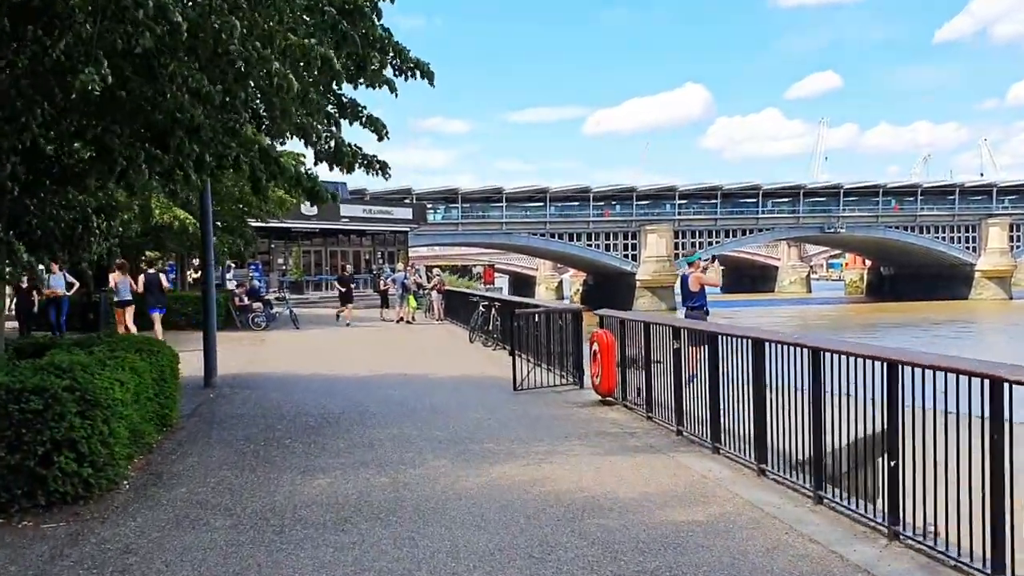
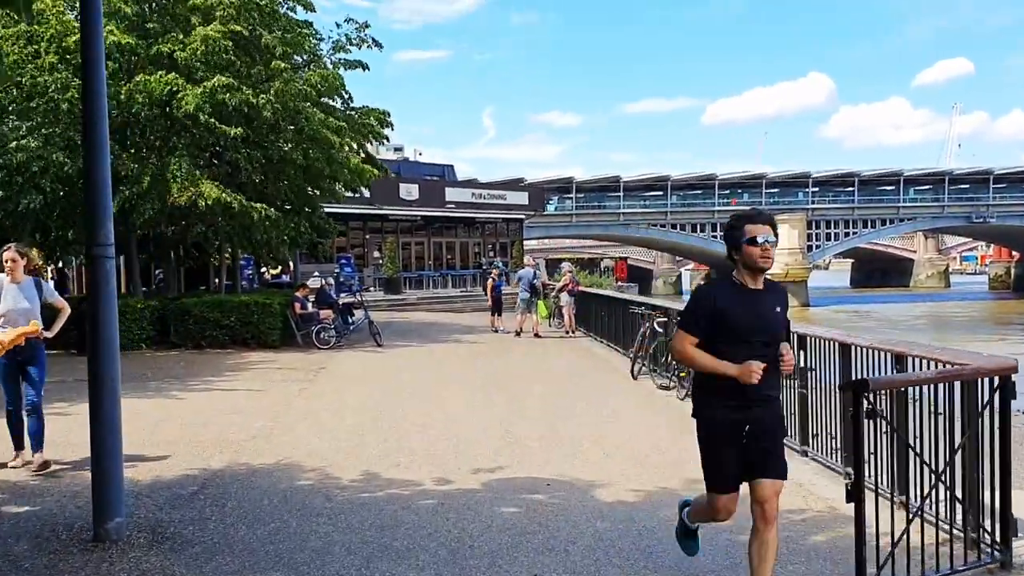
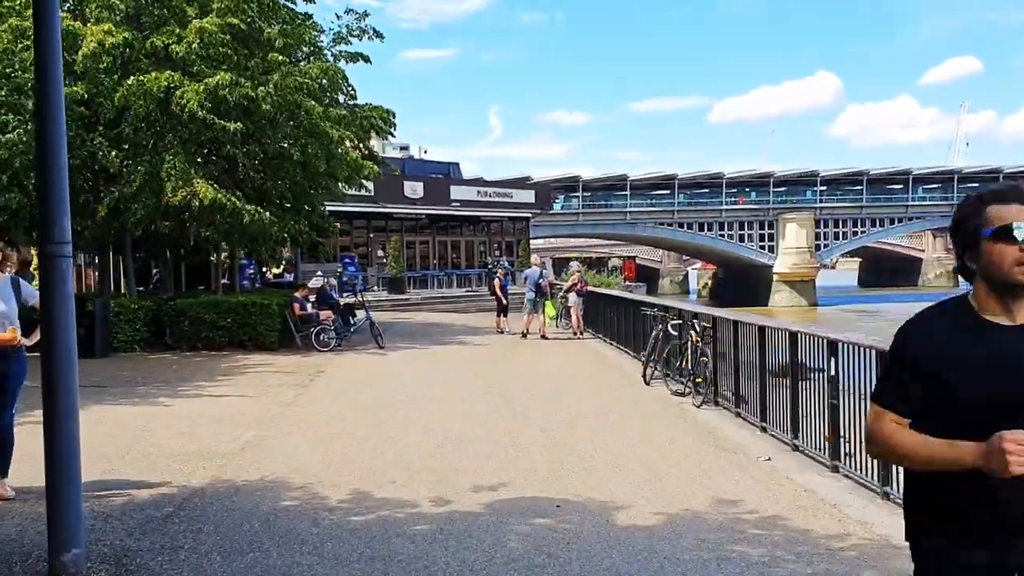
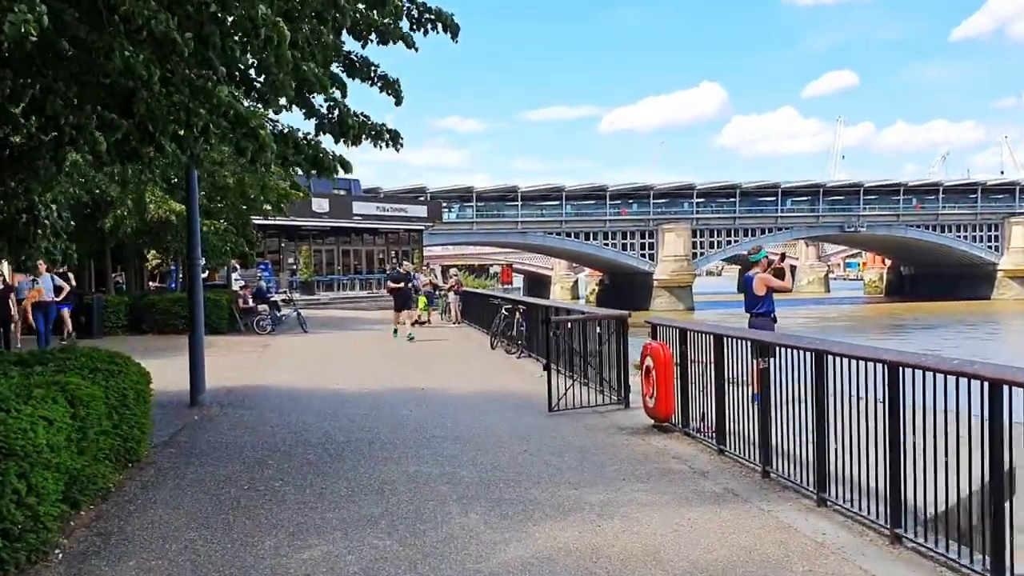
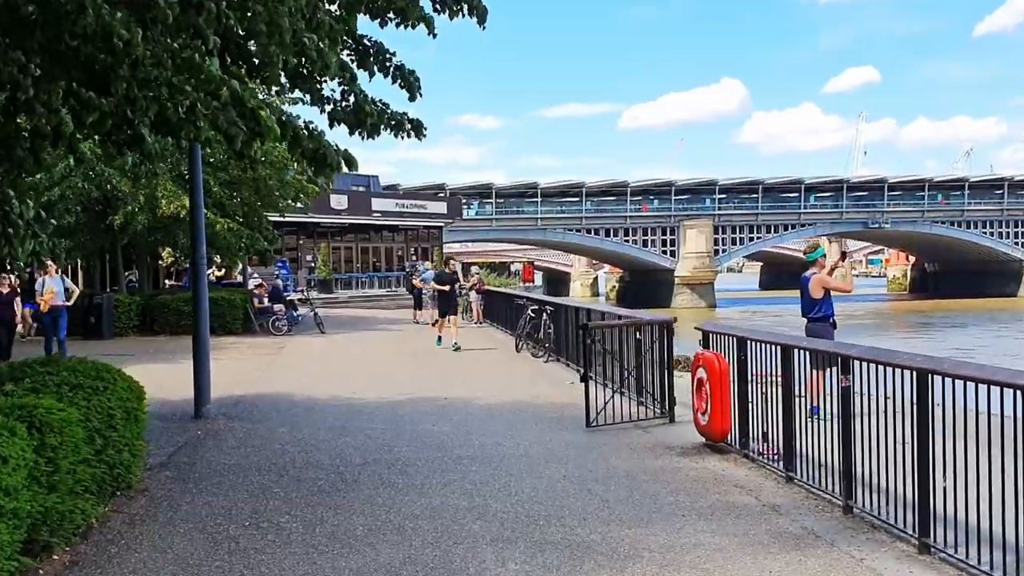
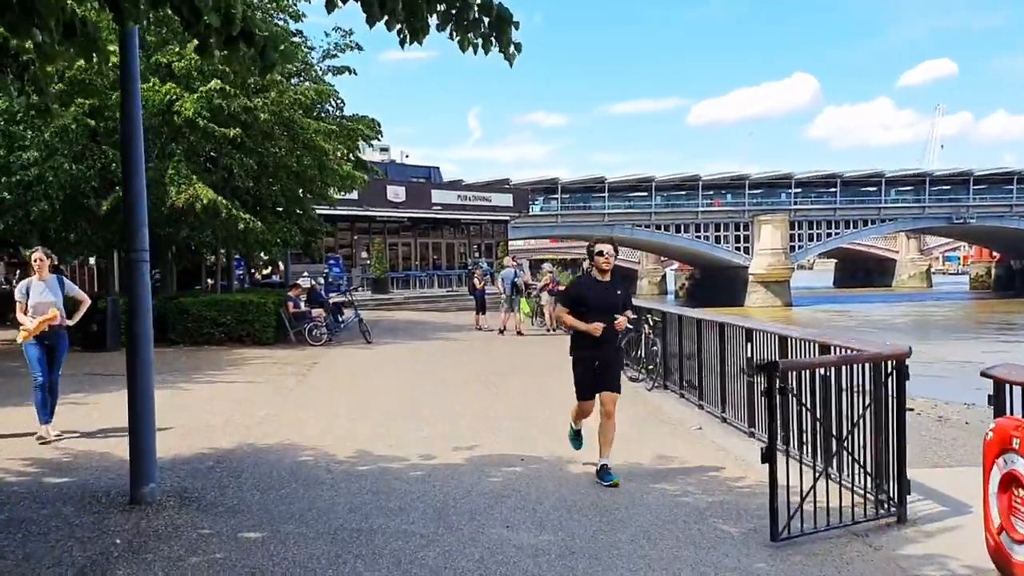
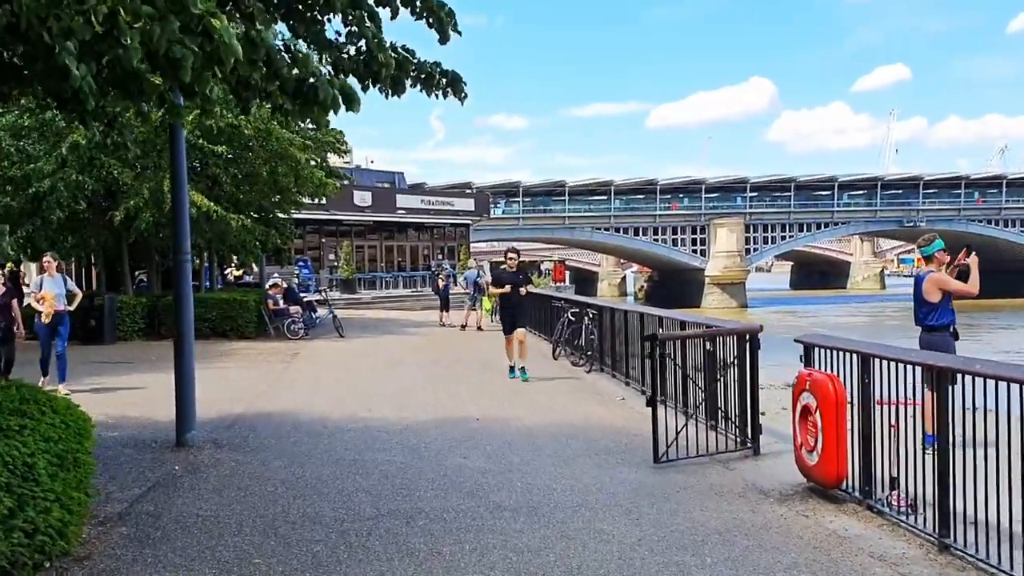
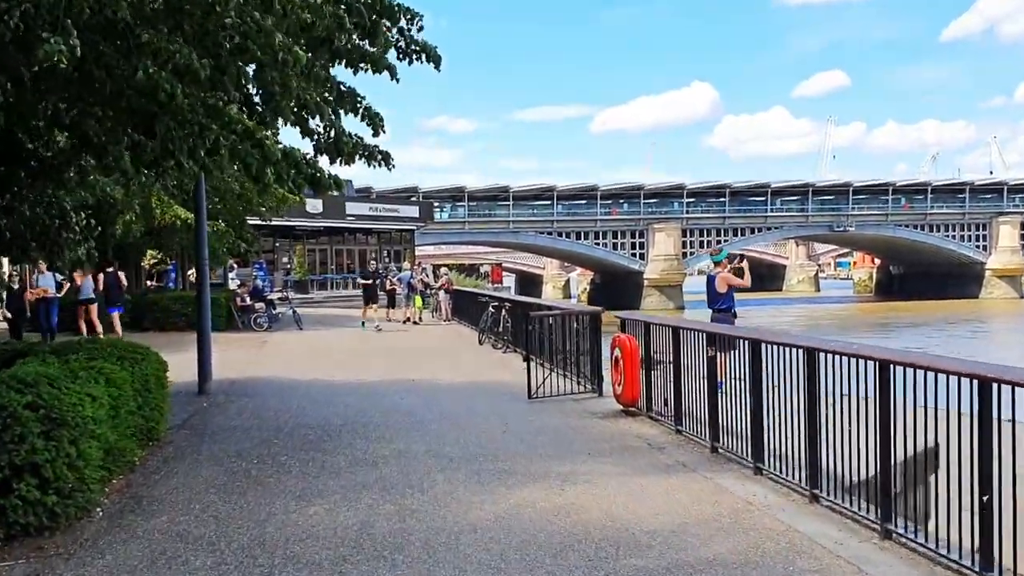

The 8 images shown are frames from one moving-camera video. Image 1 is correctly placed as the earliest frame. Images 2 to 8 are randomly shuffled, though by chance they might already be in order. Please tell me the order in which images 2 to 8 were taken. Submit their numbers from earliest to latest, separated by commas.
8, 4, 5, 7, 6, 2, 3
